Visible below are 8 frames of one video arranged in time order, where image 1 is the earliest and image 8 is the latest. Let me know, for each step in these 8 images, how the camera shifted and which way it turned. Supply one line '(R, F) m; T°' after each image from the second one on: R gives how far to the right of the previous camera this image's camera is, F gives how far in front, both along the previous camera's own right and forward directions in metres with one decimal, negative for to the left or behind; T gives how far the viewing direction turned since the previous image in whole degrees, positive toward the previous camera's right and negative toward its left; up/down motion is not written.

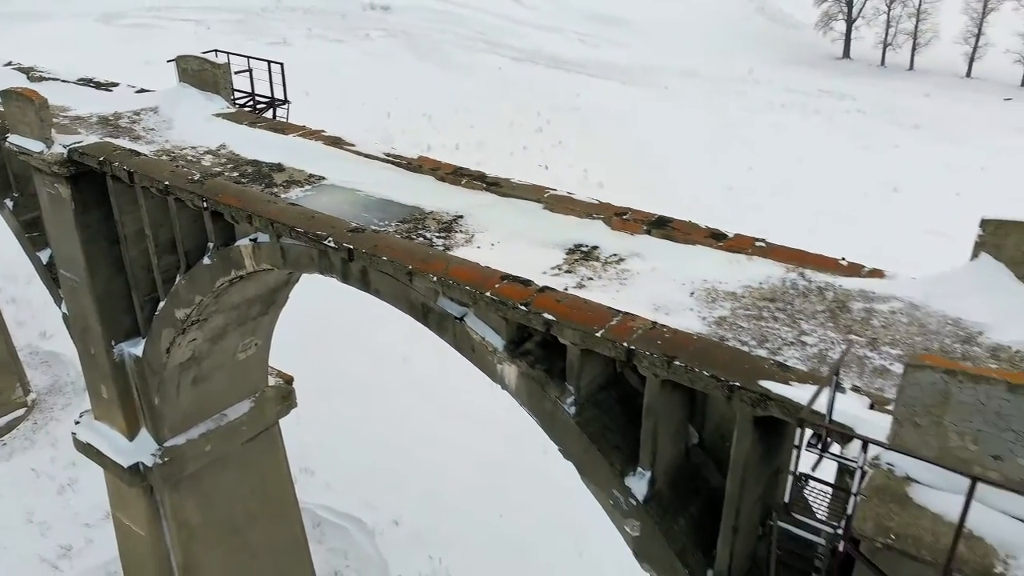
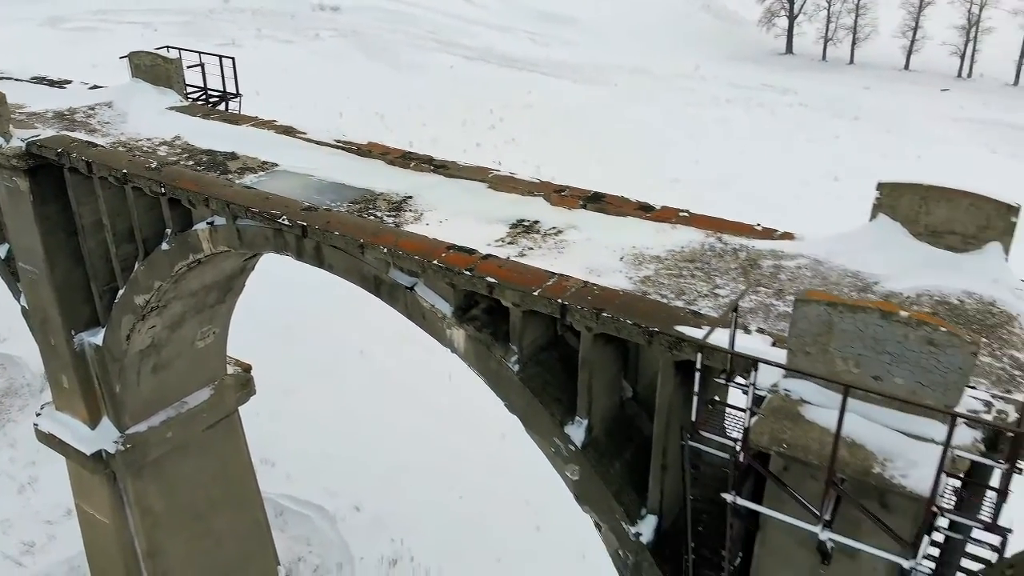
(+0.1, -0.5) m; +3°
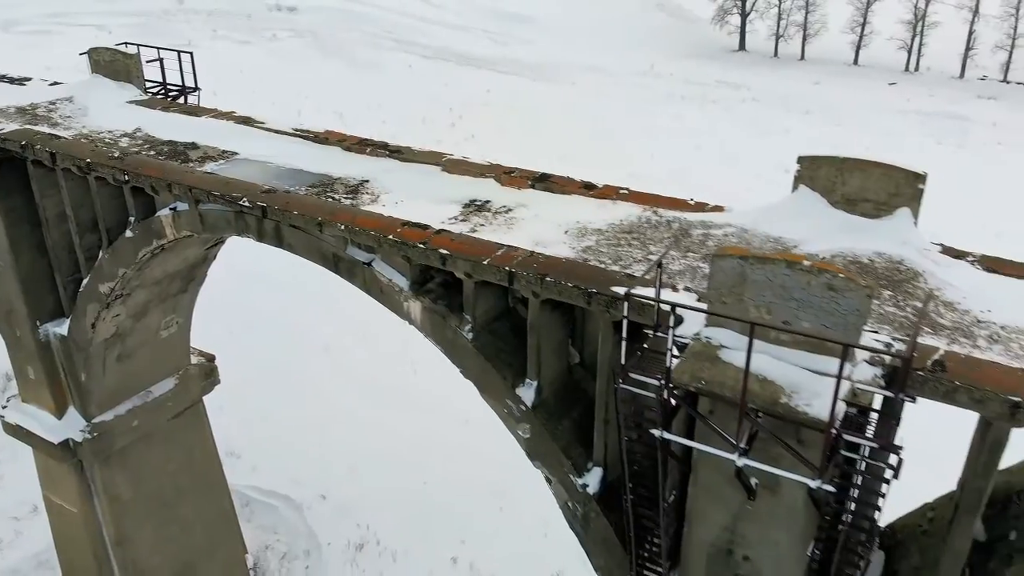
(+0.1, -0.5) m; +2°
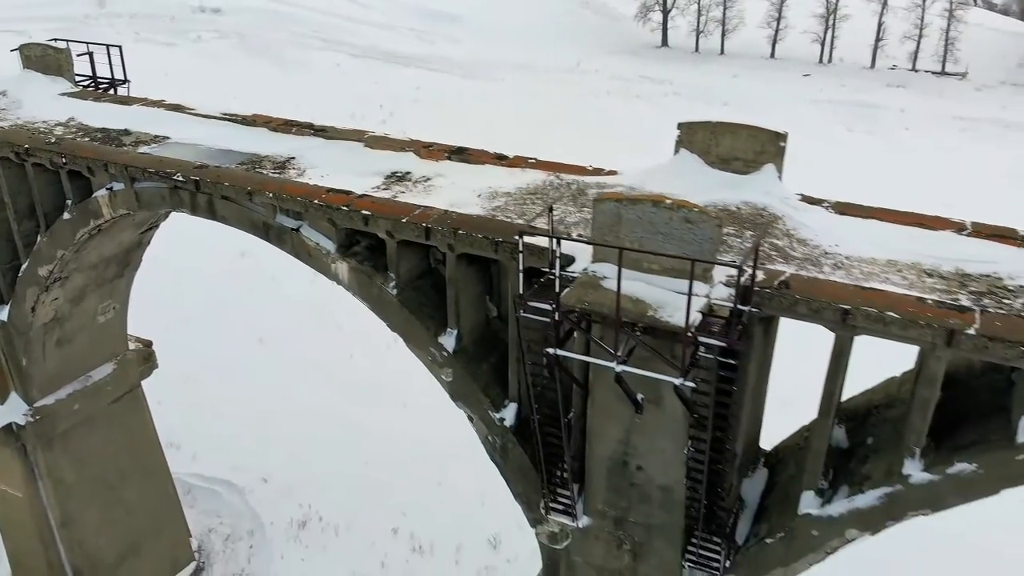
(+0.2, -0.8) m; +4°
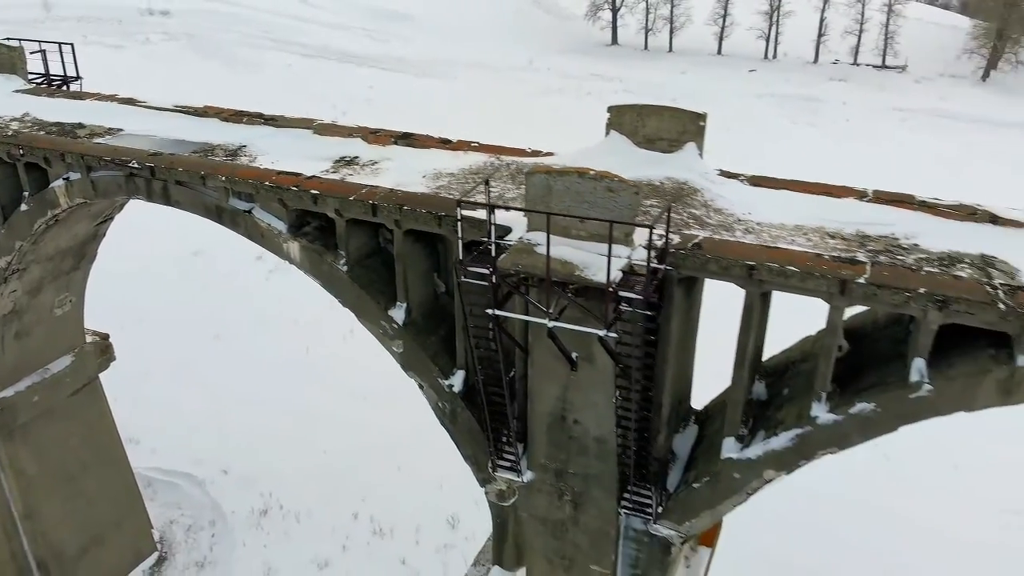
(+0.1, -0.5) m; +3°
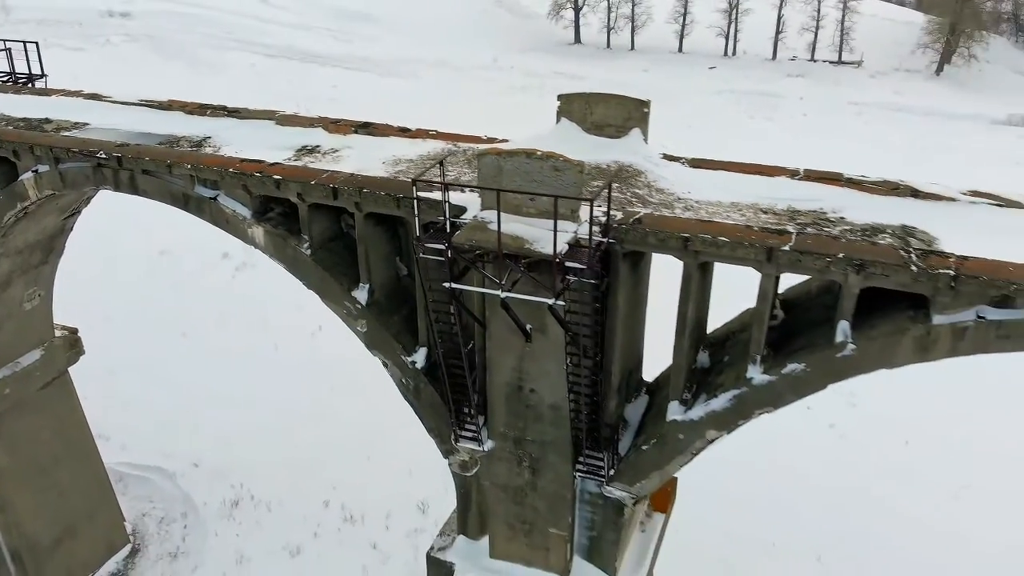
(+0.1, -0.5) m; +2°
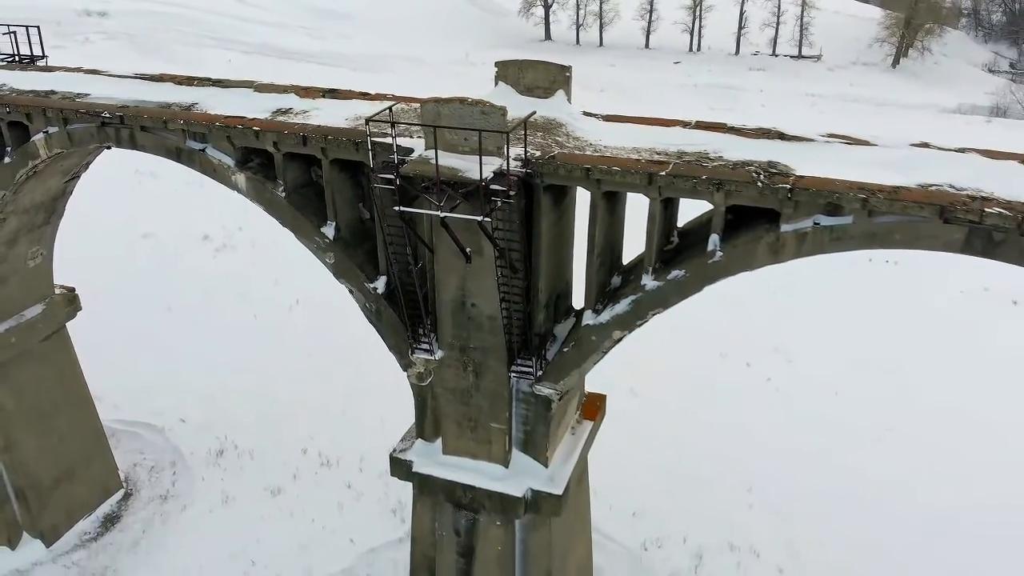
(+0.4, -1.7) m; +1°
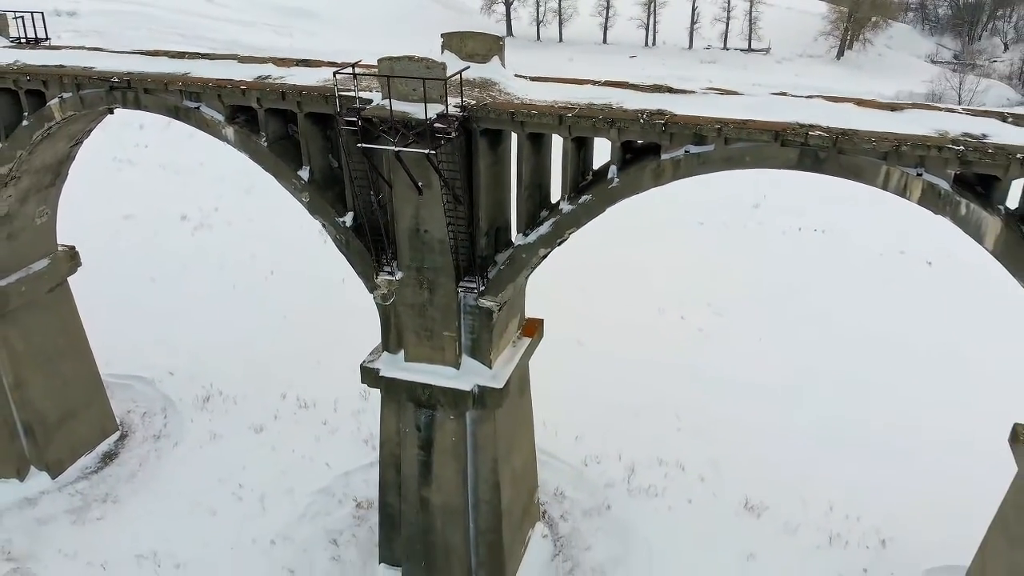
(+0.3, -2.2) m; +2°
